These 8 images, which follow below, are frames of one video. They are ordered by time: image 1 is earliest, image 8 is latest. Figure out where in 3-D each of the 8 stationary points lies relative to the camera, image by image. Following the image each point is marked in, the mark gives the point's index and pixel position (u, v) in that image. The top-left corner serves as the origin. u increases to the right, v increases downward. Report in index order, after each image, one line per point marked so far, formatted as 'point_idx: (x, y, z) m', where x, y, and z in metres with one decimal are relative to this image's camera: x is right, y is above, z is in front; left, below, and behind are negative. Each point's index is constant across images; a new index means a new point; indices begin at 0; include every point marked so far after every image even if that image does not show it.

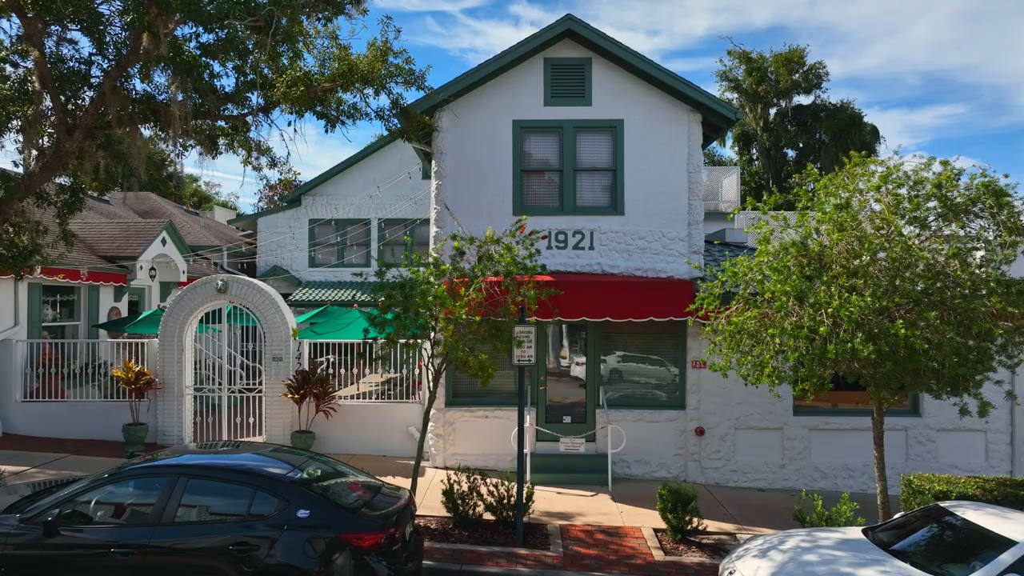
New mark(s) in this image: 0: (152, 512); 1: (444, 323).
0: (-1.5, -1.0, +5.6) m
1: (-0.4, -0.2, +7.2) m
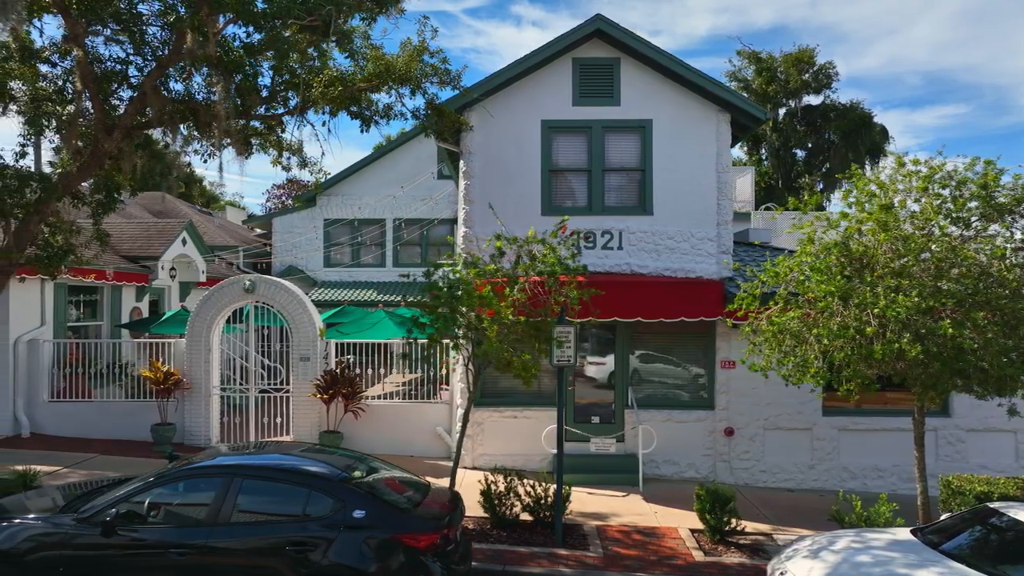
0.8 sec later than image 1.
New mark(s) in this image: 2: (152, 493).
0: (-1.3, -1.0, +5.6) m
1: (-0.1, -0.2, +7.2) m
2: (-1.6, -0.9, +5.6) m
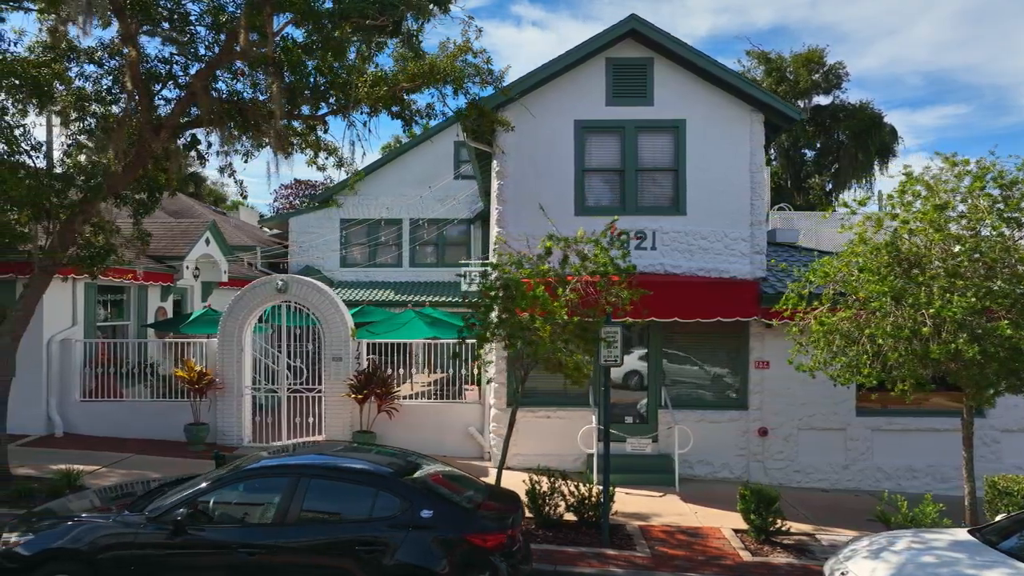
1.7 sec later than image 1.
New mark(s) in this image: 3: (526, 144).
0: (-1.0, -1.0, +5.6) m
1: (+0.2, -0.2, +7.2) m
2: (-1.3, -0.9, +5.6) m
3: (+0.1, +1.2, +11.1) m
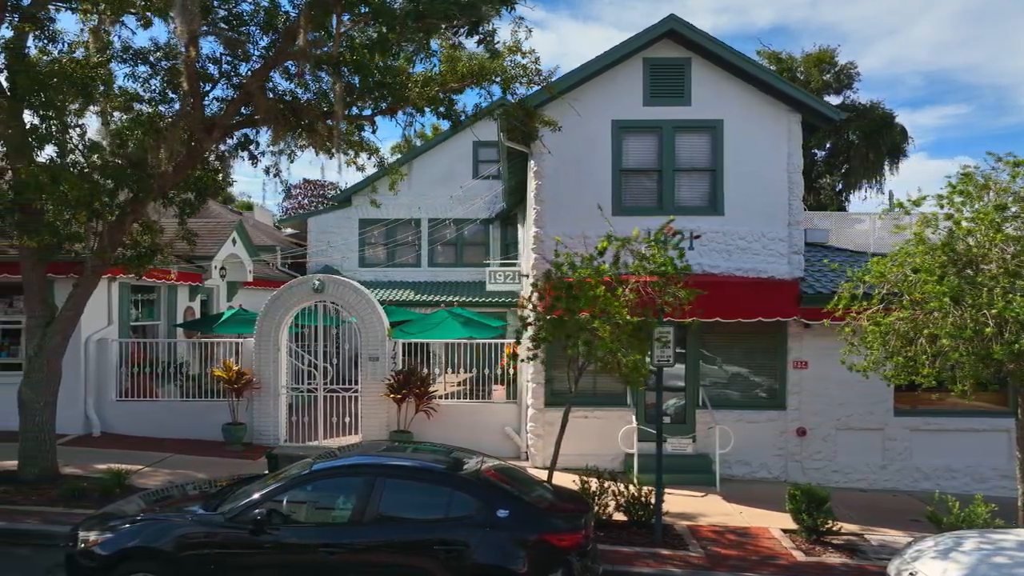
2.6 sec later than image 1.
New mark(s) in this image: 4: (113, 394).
0: (-0.7, -1.0, +5.6) m
1: (+0.5, -0.2, +7.2) m
2: (-0.9, -0.9, +5.6) m
3: (+0.4, +1.2, +11.1) m
4: (-3.9, -1.0, +12.7) m
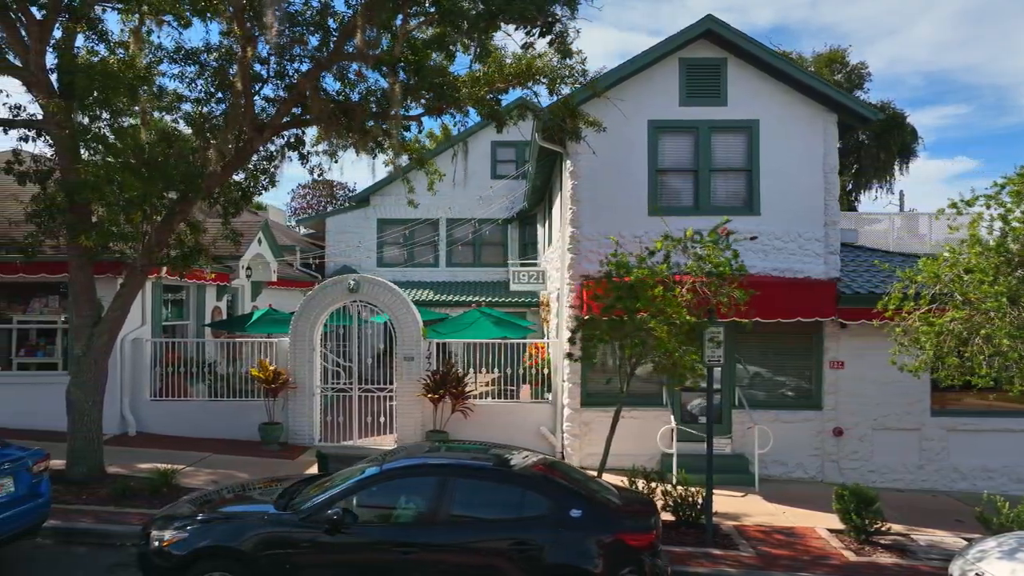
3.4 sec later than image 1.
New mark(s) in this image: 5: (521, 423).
0: (-0.4, -1.0, +5.6) m
1: (+0.8, -0.2, +7.2) m
2: (-0.6, -0.9, +5.6) m
3: (+0.8, +1.2, +11.1) m
4: (-3.6, -1.0, +12.7) m
5: (+0.1, -1.3, +12.3) m
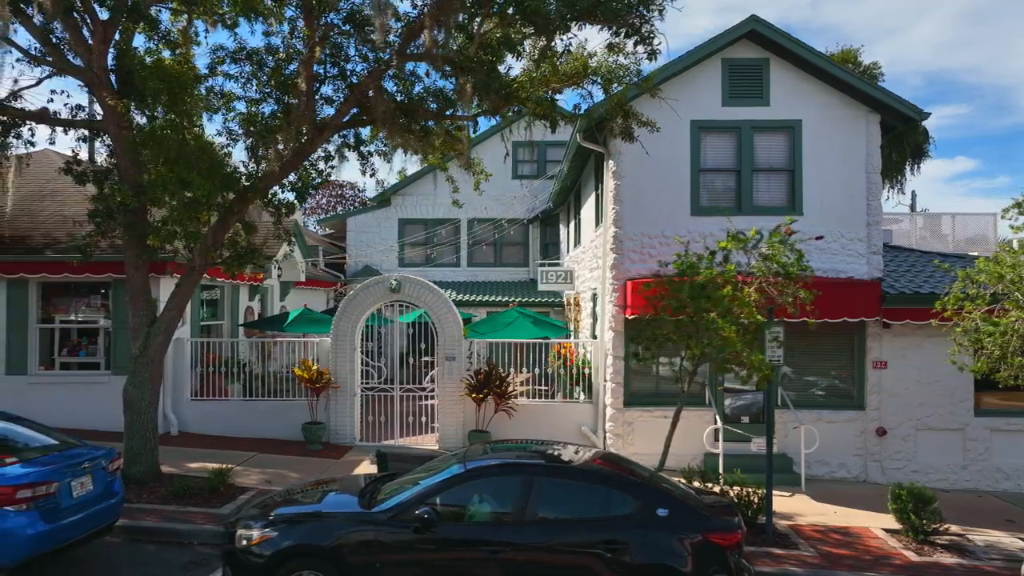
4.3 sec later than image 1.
0: (0.0, -1.0, +5.6) m
1: (+1.2, -0.2, +7.2) m
2: (-0.3, -0.9, +5.6) m
3: (+1.2, +1.2, +11.1) m
4: (-3.2, -1.0, +12.7) m
5: (+0.5, -1.3, +12.3) m
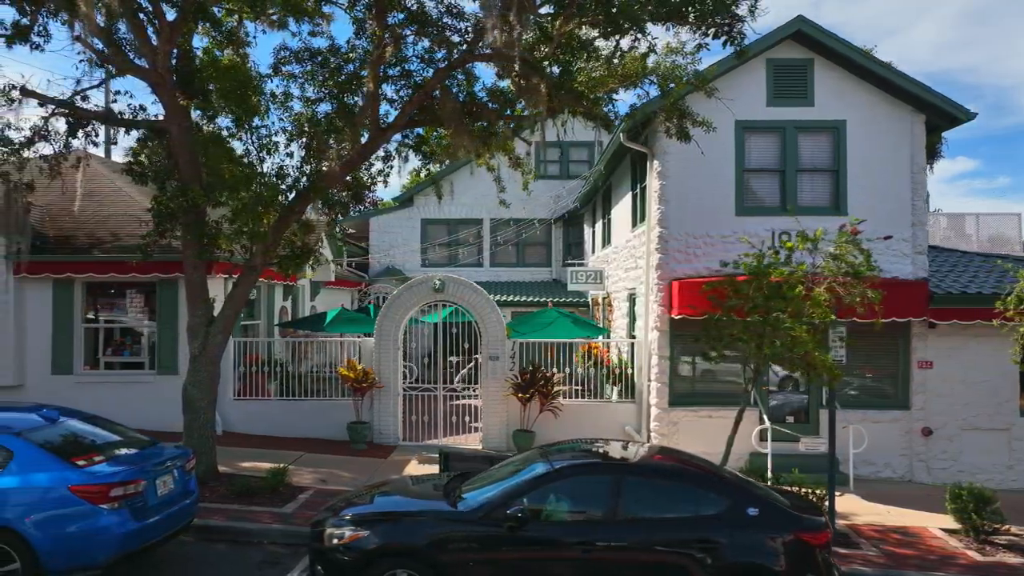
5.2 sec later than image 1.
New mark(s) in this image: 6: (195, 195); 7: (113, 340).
0: (+0.4, -1.0, +5.6) m
1: (+1.6, -0.2, +7.3) m
2: (+0.1, -0.9, +5.7) m
3: (+1.6, +1.2, +11.1) m
4: (-2.7, -1.0, +12.8) m
5: (+0.9, -1.3, +12.3) m
6: (-2.0, +0.6, +8.3) m
7: (-3.7, -0.5, +12.2) m
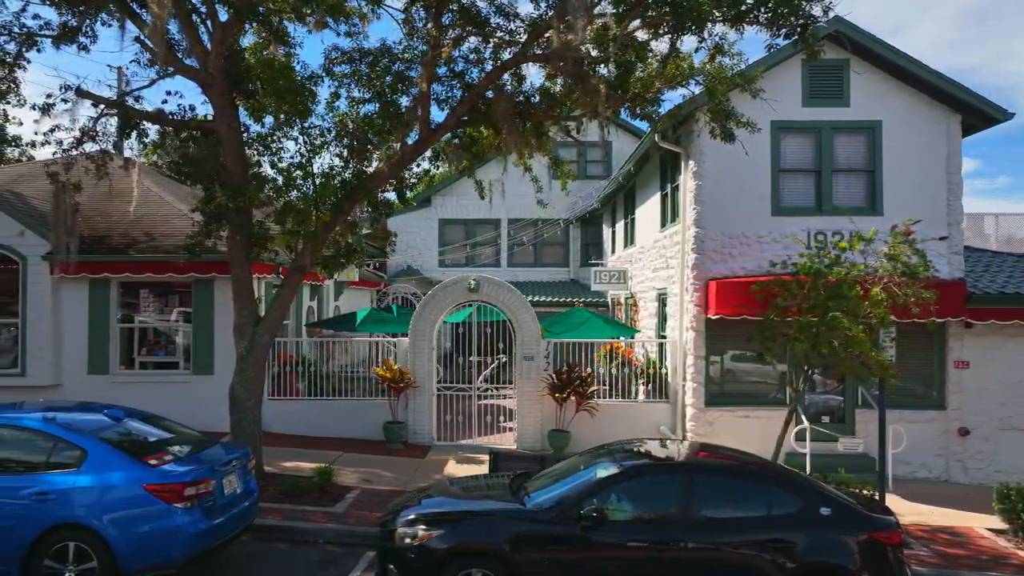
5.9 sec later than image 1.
0: (+0.7, -1.0, +5.6) m
1: (+1.9, -0.2, +7.3) m
2: (+0.4, -0.9, +5.7) m
3: (+1.9, +1.2, +11.1) m
4: (-2.4, -1.0, +12.8) m
5: (+1.2, -1.3, +12.3) m
6: (-1.7, +0.6, +8.3) m
7: (-3.4, -0.5, +12.2) m
